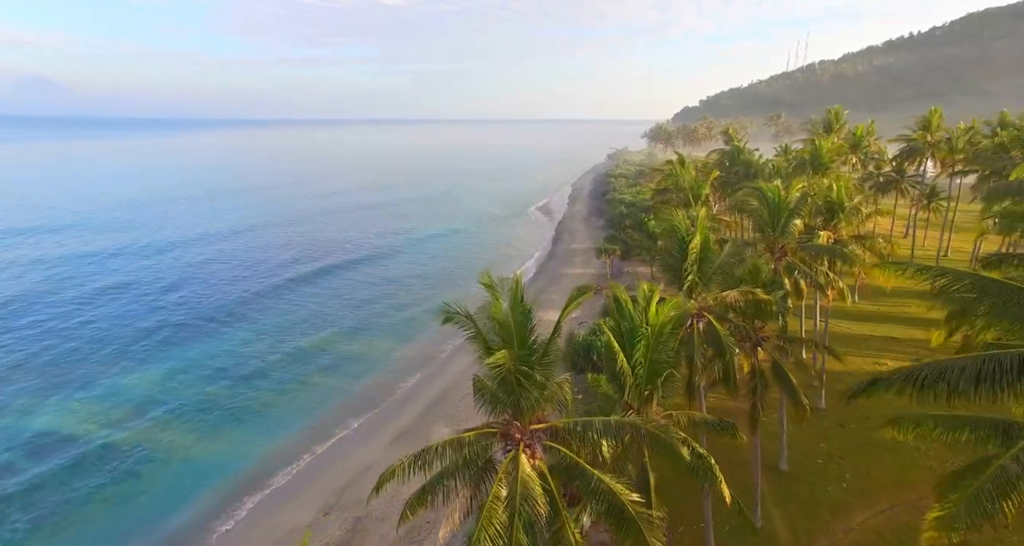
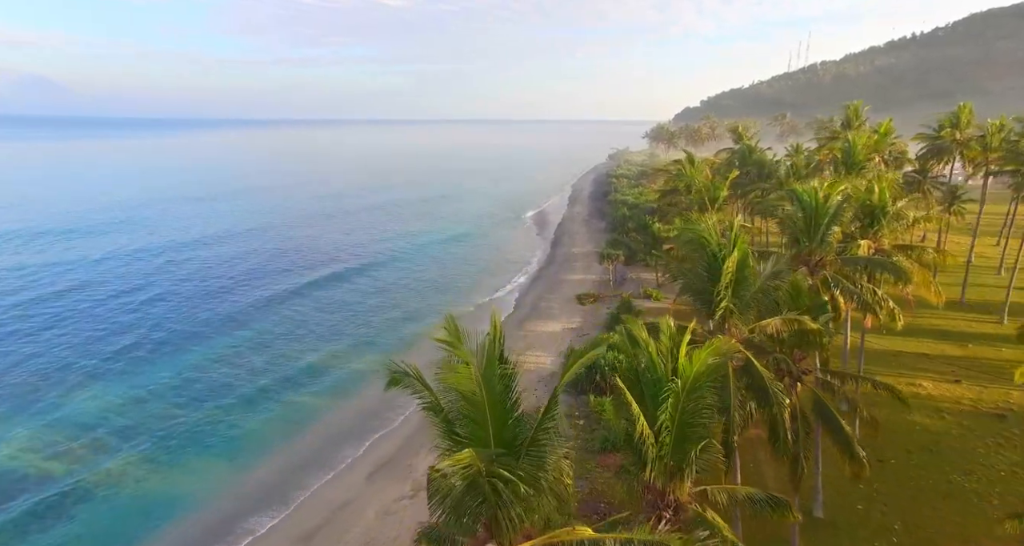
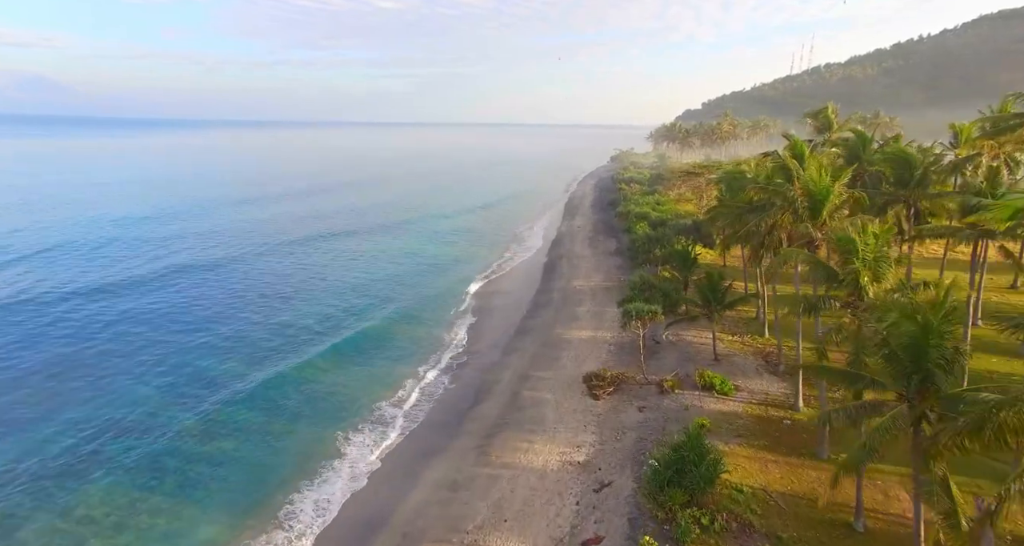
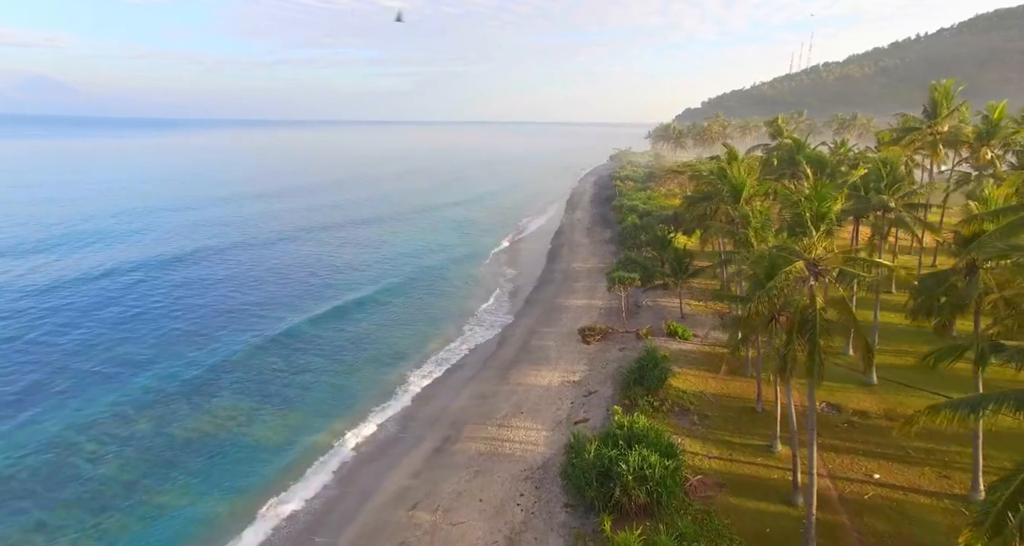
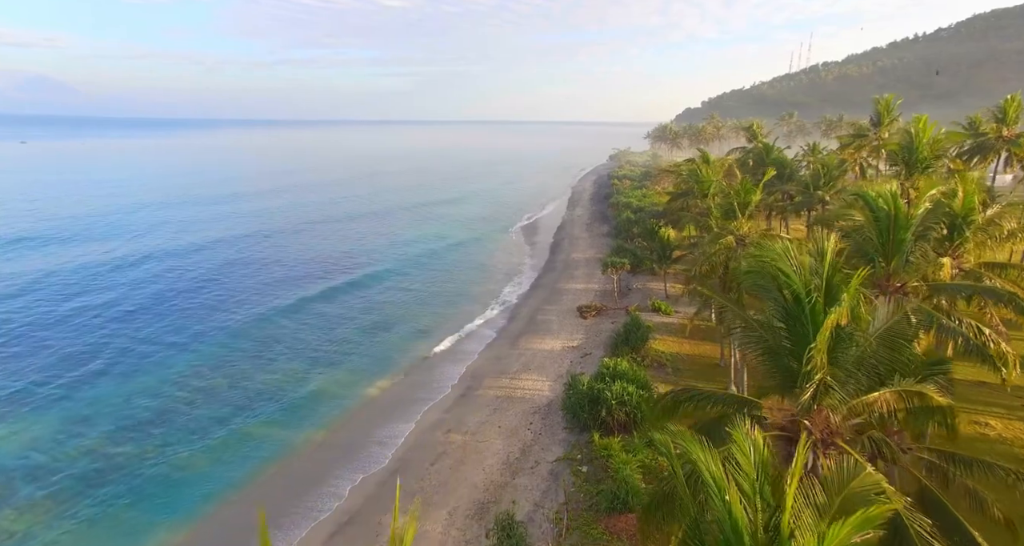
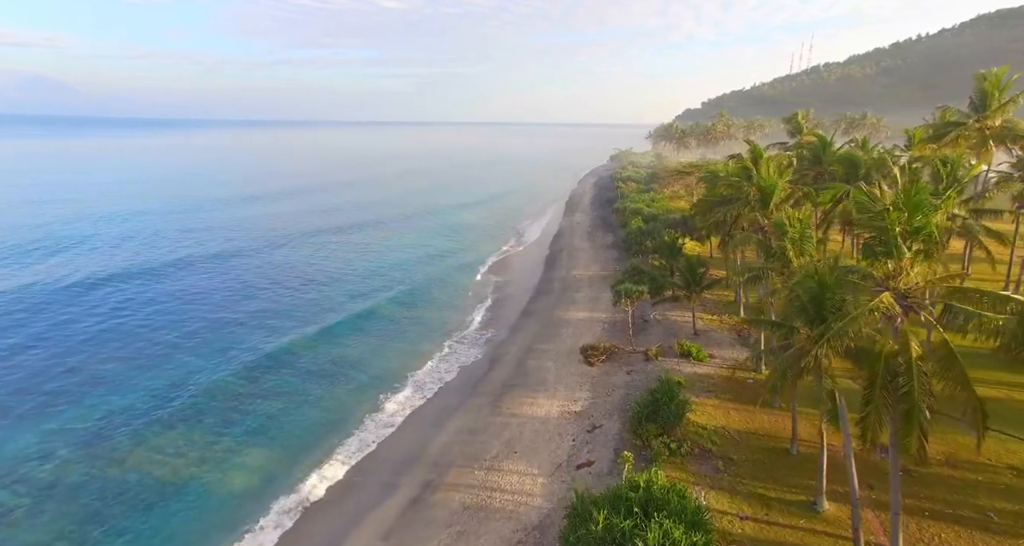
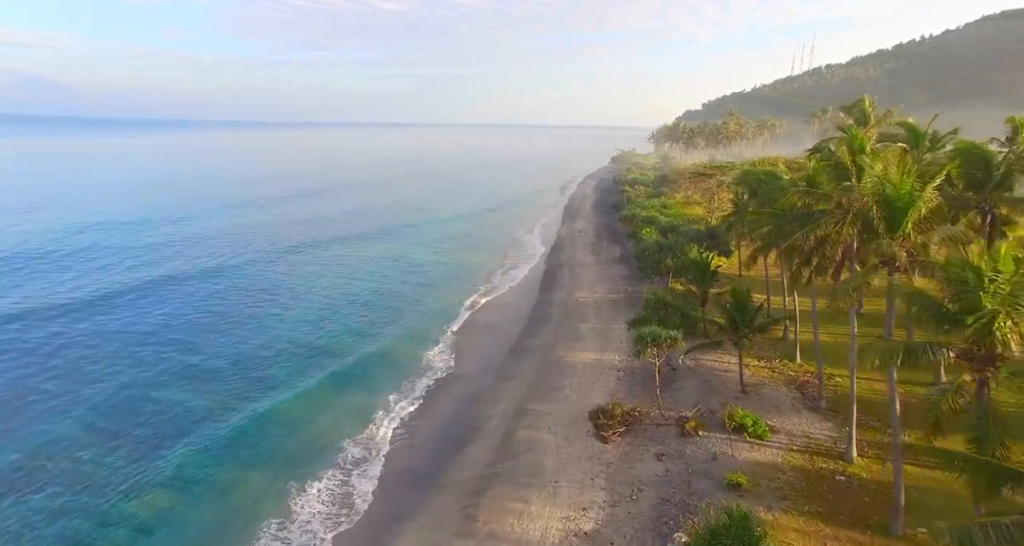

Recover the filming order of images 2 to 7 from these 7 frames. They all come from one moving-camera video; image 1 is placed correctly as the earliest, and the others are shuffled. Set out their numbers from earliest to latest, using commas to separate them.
2, 5, 4, 6, 3, 7
